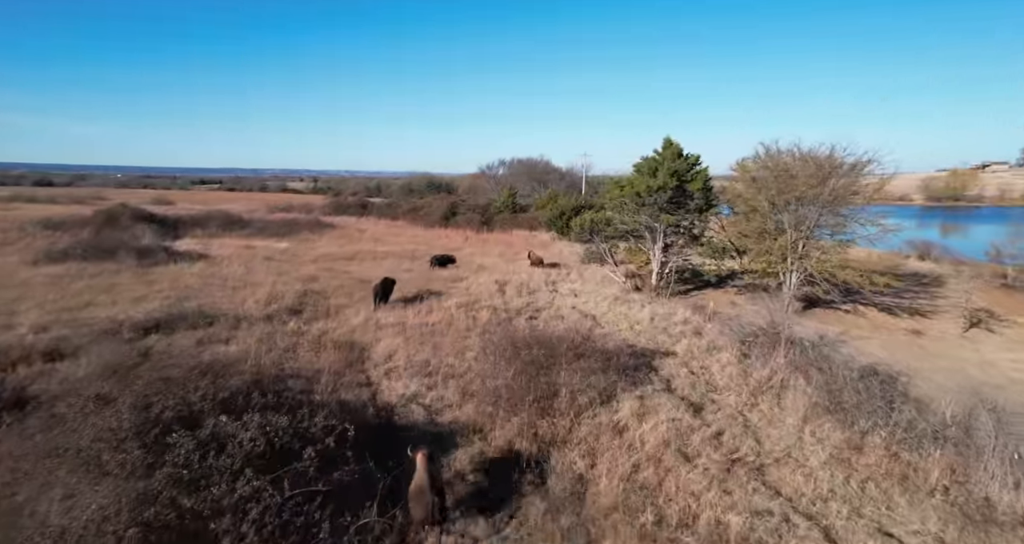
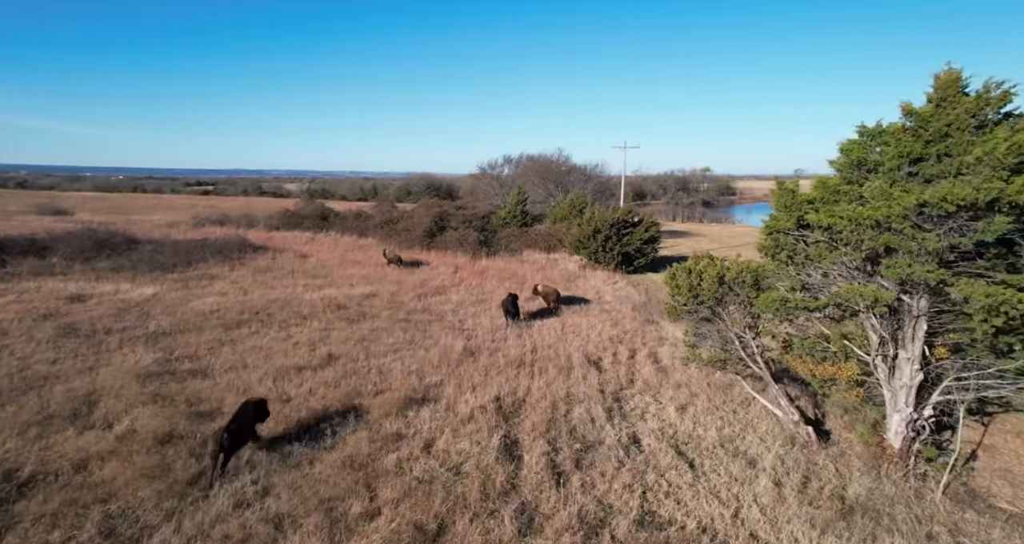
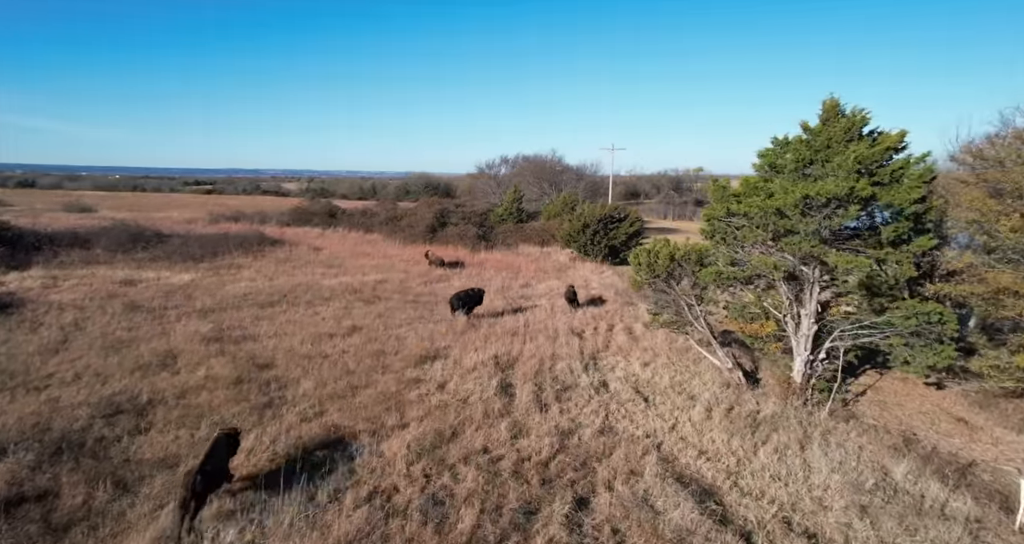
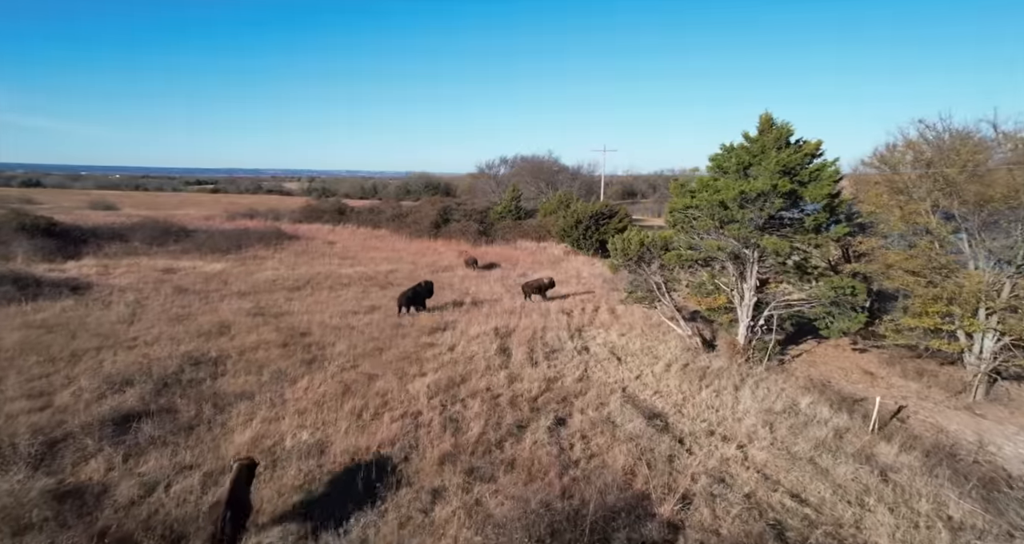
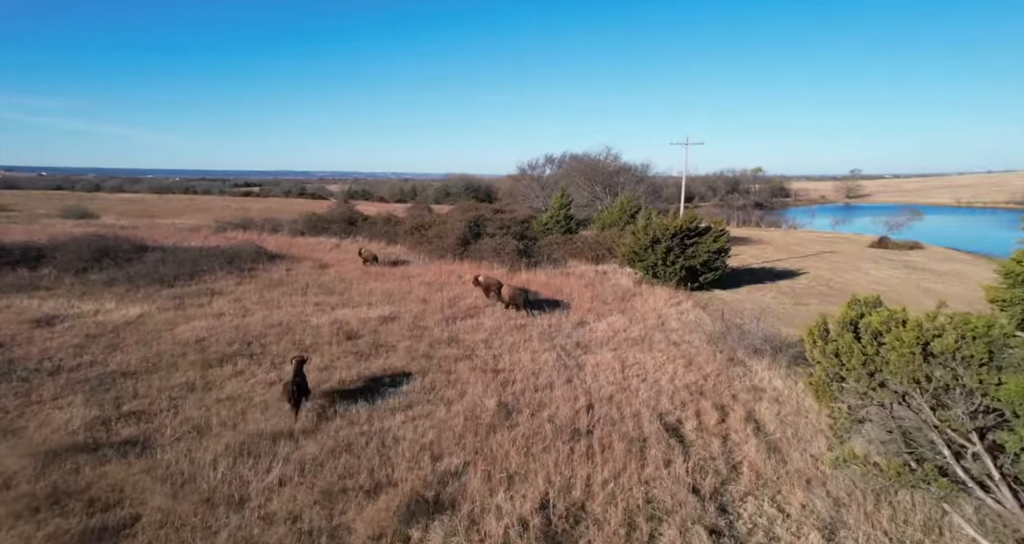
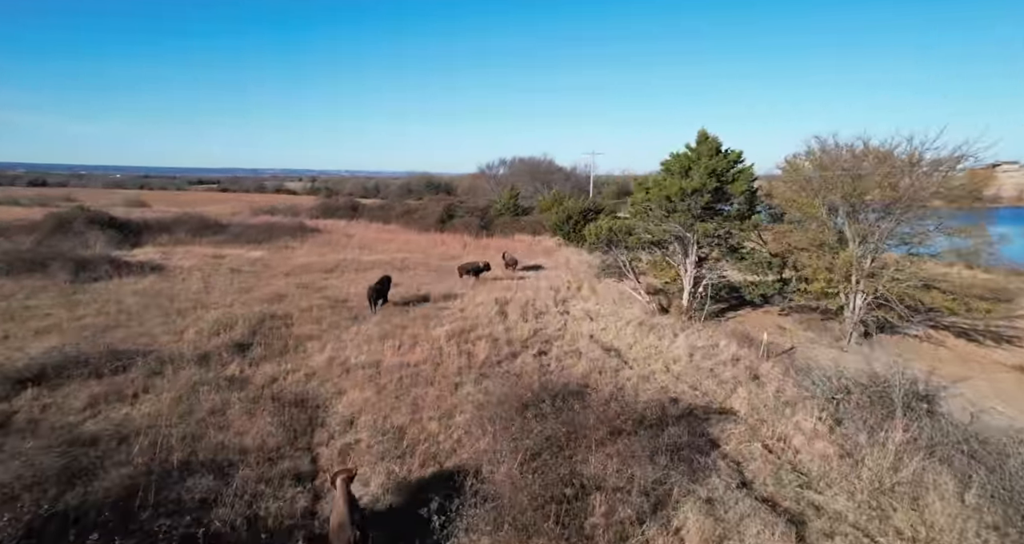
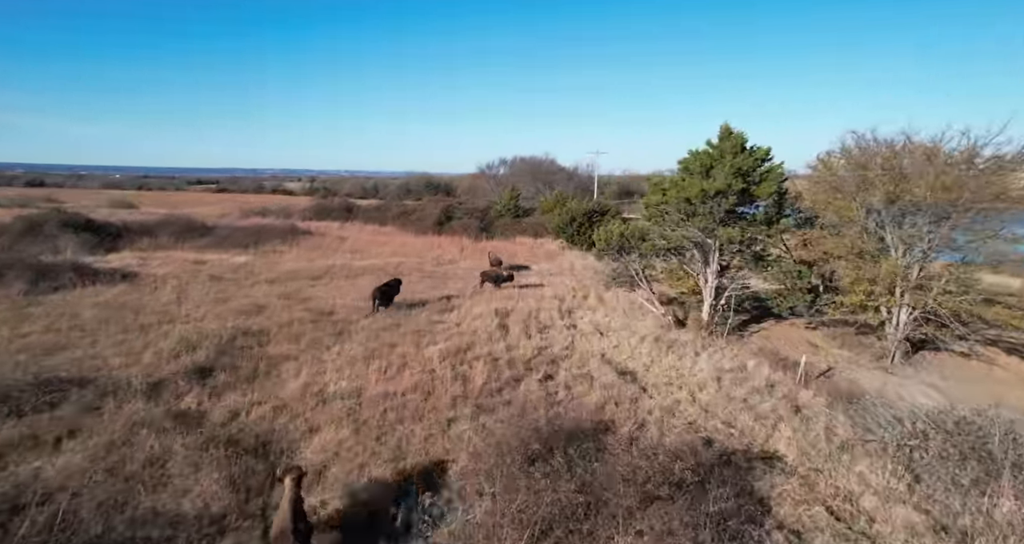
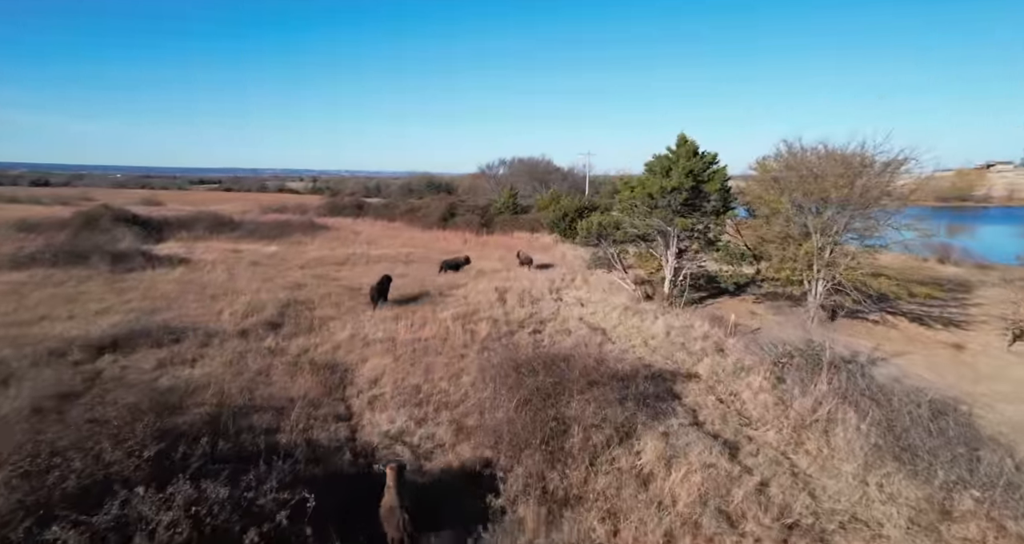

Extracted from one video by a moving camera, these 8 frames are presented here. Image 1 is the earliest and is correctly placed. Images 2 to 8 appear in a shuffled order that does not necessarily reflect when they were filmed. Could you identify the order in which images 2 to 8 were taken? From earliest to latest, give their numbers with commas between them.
8, 6, 7, 4, 3, 2, 5
